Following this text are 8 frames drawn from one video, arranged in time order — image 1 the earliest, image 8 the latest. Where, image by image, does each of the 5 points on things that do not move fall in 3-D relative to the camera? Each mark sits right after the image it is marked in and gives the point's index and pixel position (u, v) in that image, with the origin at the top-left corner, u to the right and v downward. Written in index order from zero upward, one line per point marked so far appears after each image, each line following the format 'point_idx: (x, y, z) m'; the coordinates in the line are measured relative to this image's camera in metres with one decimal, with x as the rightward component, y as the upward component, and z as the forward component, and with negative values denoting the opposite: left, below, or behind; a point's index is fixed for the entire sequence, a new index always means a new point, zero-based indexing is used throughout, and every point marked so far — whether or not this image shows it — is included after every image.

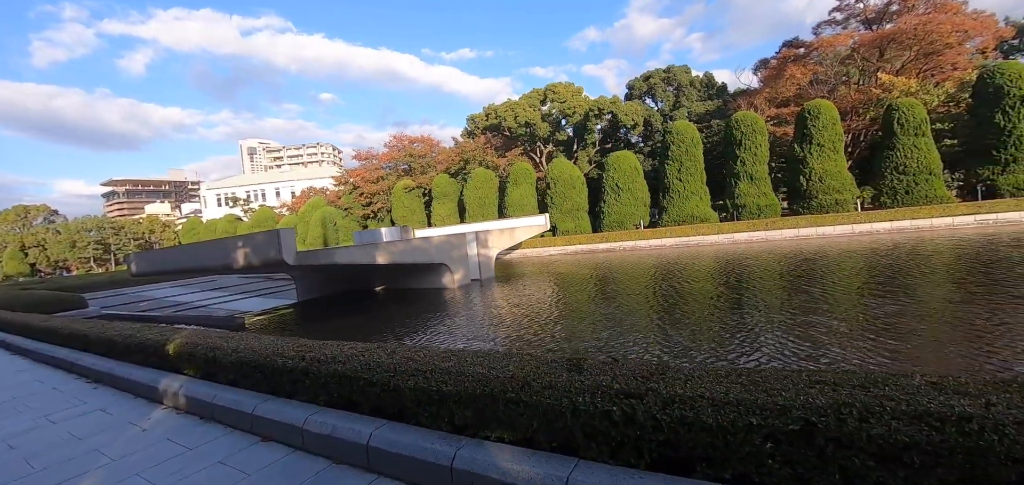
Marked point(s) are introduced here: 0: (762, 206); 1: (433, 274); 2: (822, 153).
0: (+9.4, +1.4, +16.9) m
1: (-1.7, -0.7, +9.9) m
2: (+11.0, +3.2, +16.0) m
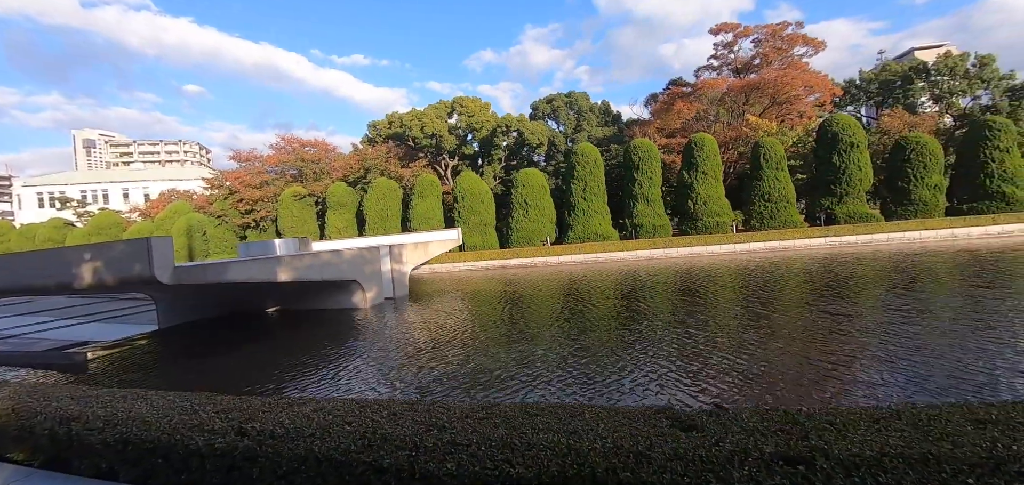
0: (+5.9, +0.7, +18.2) m
1: (-3.3, -1.0, +8.8) m
2: (+7.7, +2.4, +17.8) m
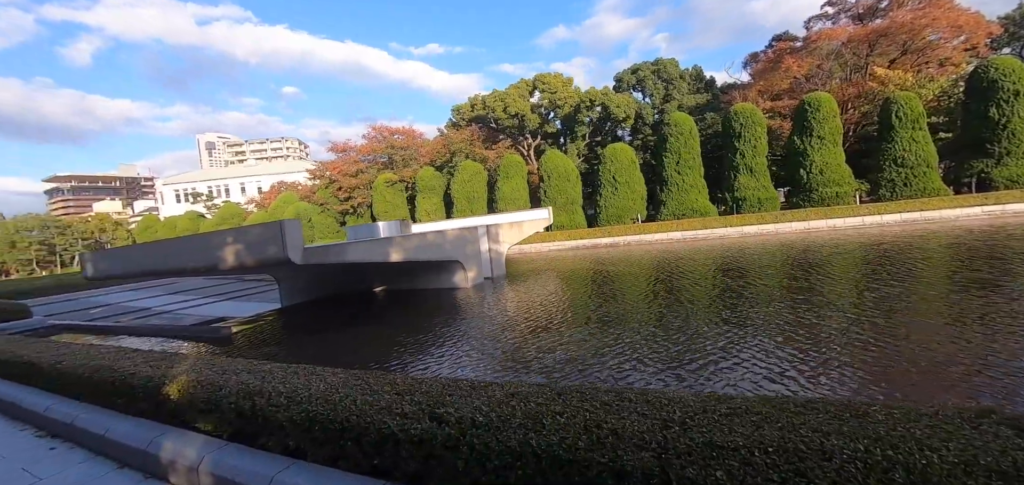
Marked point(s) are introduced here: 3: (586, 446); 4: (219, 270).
0: (+9.2, +1.6, +16.6) m
1: (-1.4, -0.6, +8.9) m
2: (+10.9, +3.4, +15.8) m
3: (+0.2, -0.5, +1.2) m
4: (-3.6, -0.3, +5.5) m
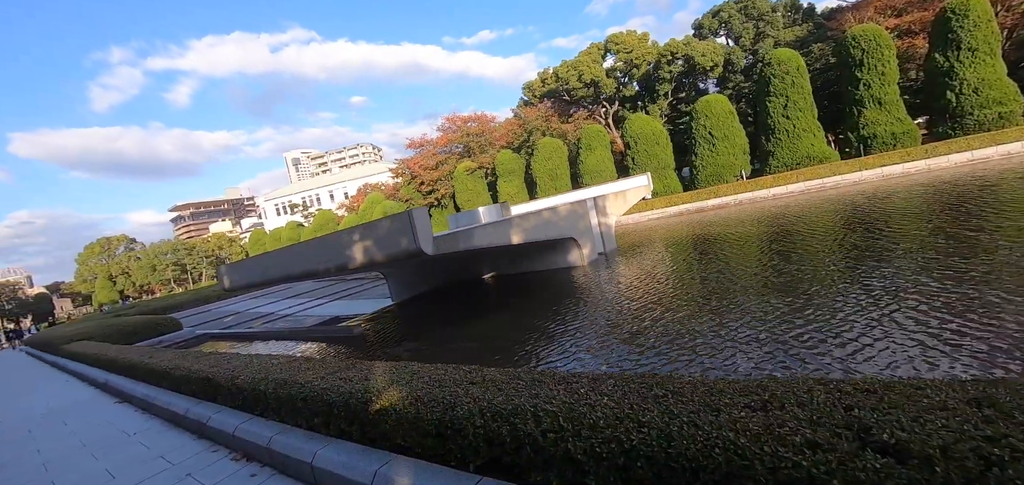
0: (+12.2, +3.5, +14.2) m
1: (+0.8, -0.2, +8.4) m
2: (+13.5, +5.4, +13.1) m
3: (+1.1, -0.4, +0.5) m
4: (-1.9, -0.3, +5.3) m
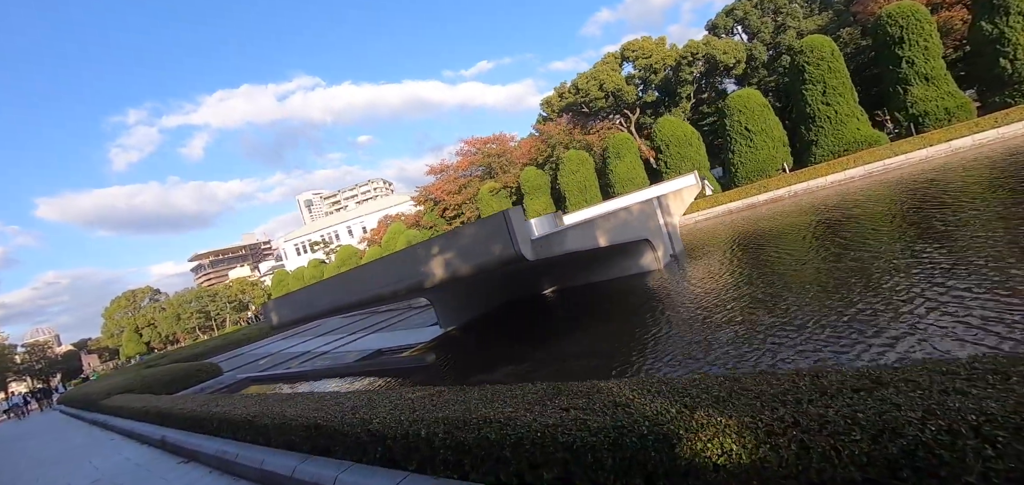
0: (+13.1, +4.0, +13.4) m
1: (+1.9, -0.3, +7.7) m
2: (+14.2, +6.1, +12.4) m
3: (+2.0, 0.0, -0.2) m
4: (-0.9, -0.5, +4.7) m
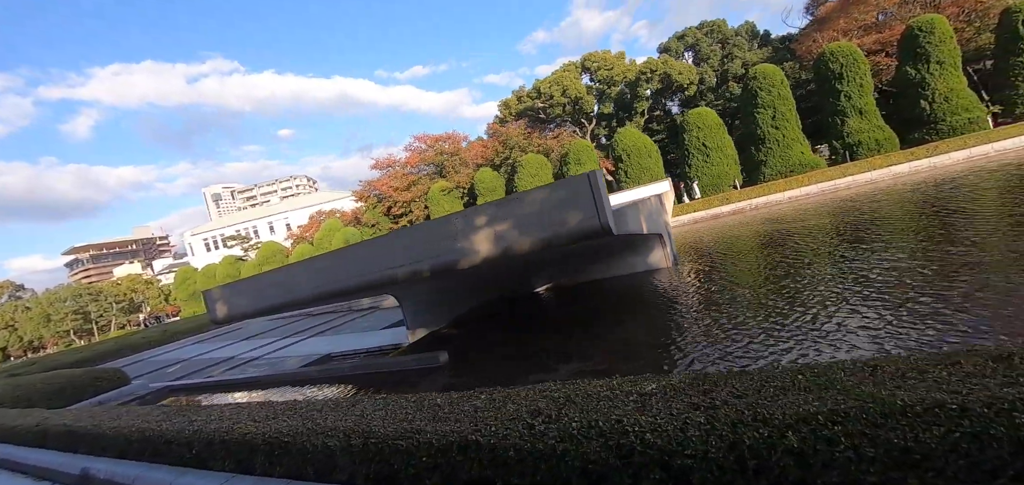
0: (+12.1, +3.4, +14.8) m
1: (+1.8, -0.2, +7.2) m
2: (+13.5, +5.4, +14.0) m
3: (+3.2, +0.2, -0.5) m
4: (-0.5, -0.2, +3.8) m
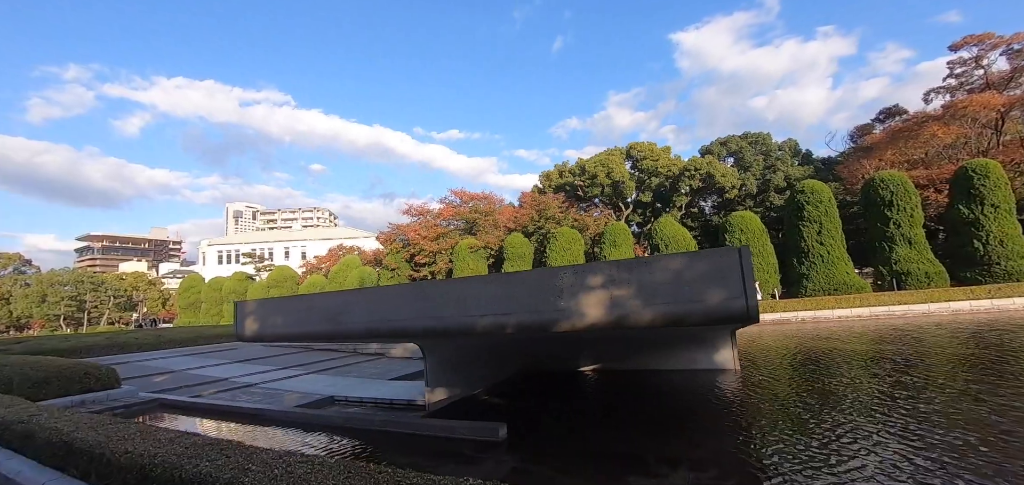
0: (+13.3, -1.0, +14.3) m
1: (+2.5, -1.6, +6.5) m
2: (+15.0, +0.8, +13.8) m
3: (+4.0, -0.2, -1.1) m
4: (+0.3, -0.6, +3.2) m
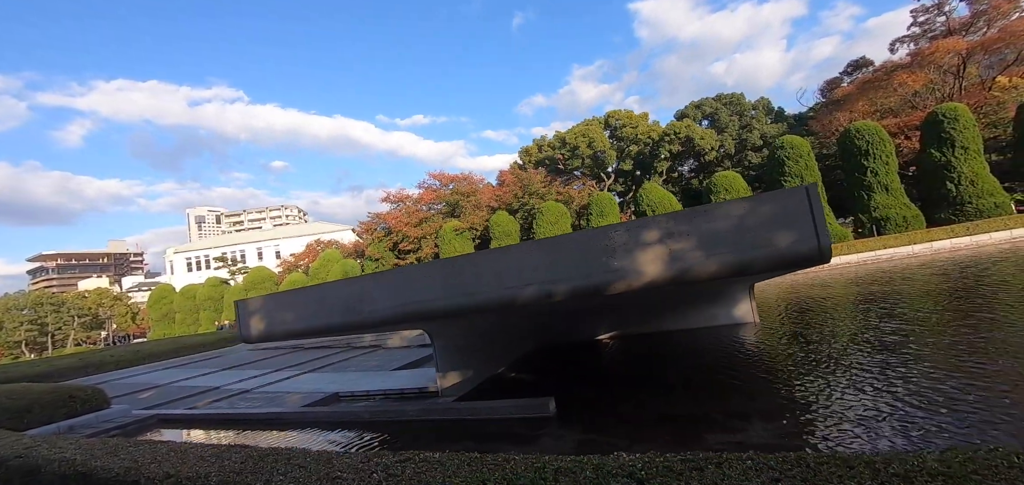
0: (+13.0, +0.8, +14.8) m
1: (+2.7, -0.9, +6.5) m
2: (+14.6, +2.8, +14.3) m
3: (+4.5, +0.2, -1.1) m
4: (+0.6, -0.3, +3.0) m
